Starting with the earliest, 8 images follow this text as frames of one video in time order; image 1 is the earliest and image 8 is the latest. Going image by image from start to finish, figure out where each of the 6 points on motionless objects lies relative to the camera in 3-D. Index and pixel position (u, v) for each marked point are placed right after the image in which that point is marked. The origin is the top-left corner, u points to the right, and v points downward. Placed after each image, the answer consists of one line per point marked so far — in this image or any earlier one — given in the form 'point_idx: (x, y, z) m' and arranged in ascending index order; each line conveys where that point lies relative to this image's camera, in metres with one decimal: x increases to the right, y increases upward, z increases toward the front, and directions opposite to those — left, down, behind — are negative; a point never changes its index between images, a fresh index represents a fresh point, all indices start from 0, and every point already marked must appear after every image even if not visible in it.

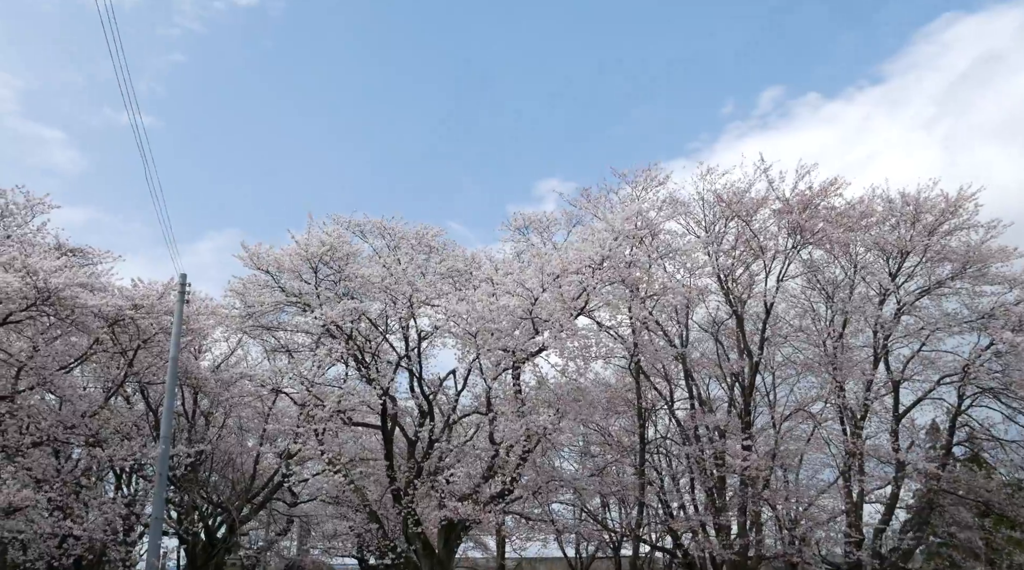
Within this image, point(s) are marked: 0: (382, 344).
0: (-2.9, -1.3, +19.7) m
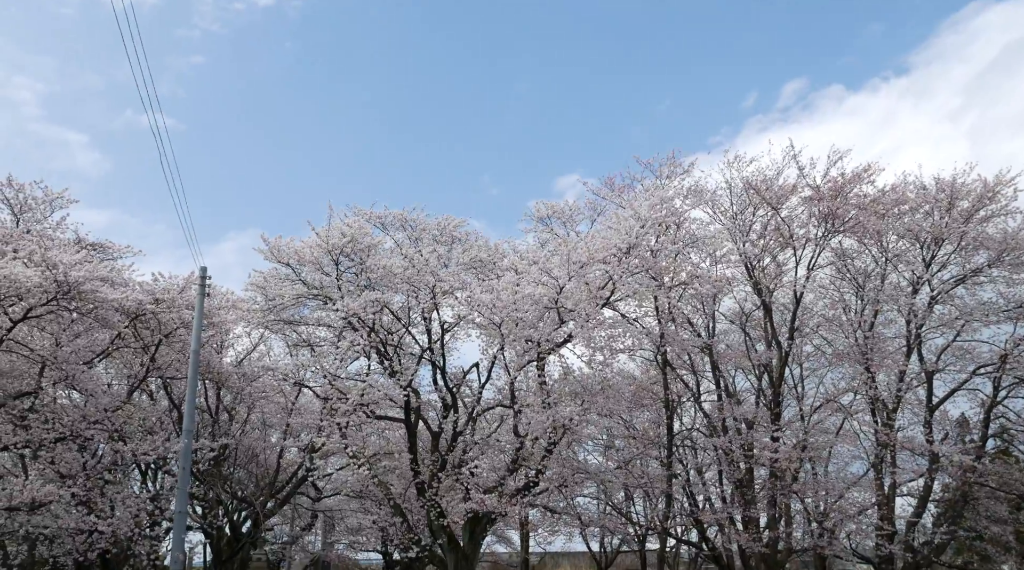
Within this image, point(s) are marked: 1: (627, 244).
0: (-2.4, -1.2, +19.5) m
1: (+2.4, +0.9, +17.7) m
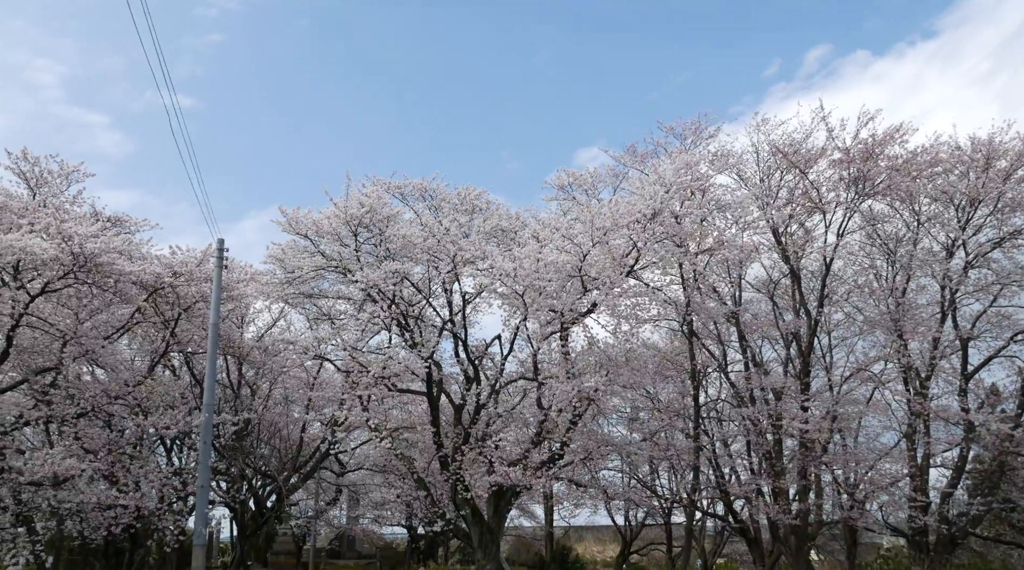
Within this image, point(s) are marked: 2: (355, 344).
0: (-1.9, -0.5, +19.2) m
1: (+2.8, +1.5, +17.3) m
2: (-3.4, -1.3, +18.6) m
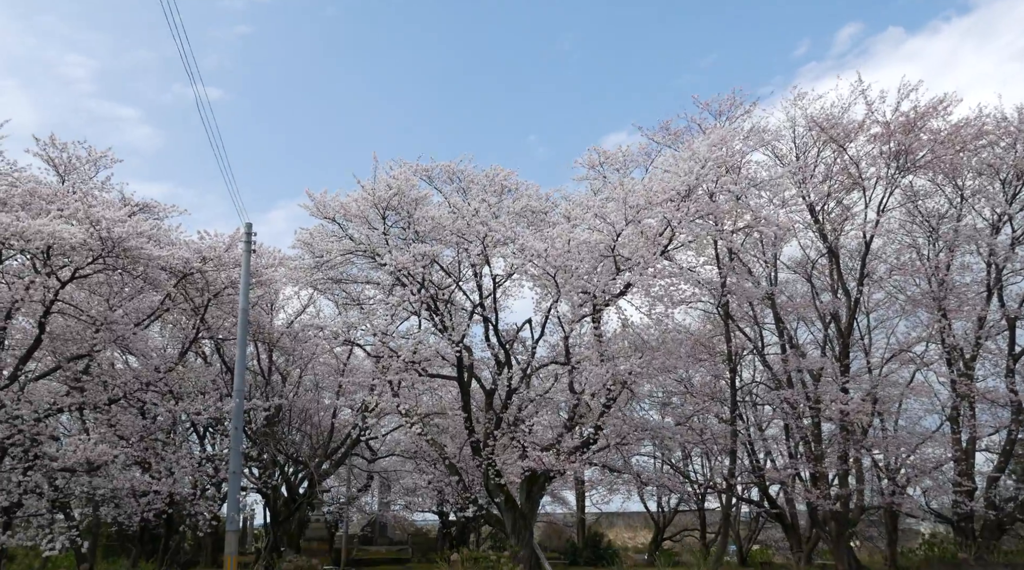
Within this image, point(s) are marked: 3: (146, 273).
0: (-1.2, -0.2, +18.9) m
1: (+3.4, +1.9, +16.8) m
2: (-2.7, -0.9, +18.4) m
3: (-6.7, +0.2, +15.8) m
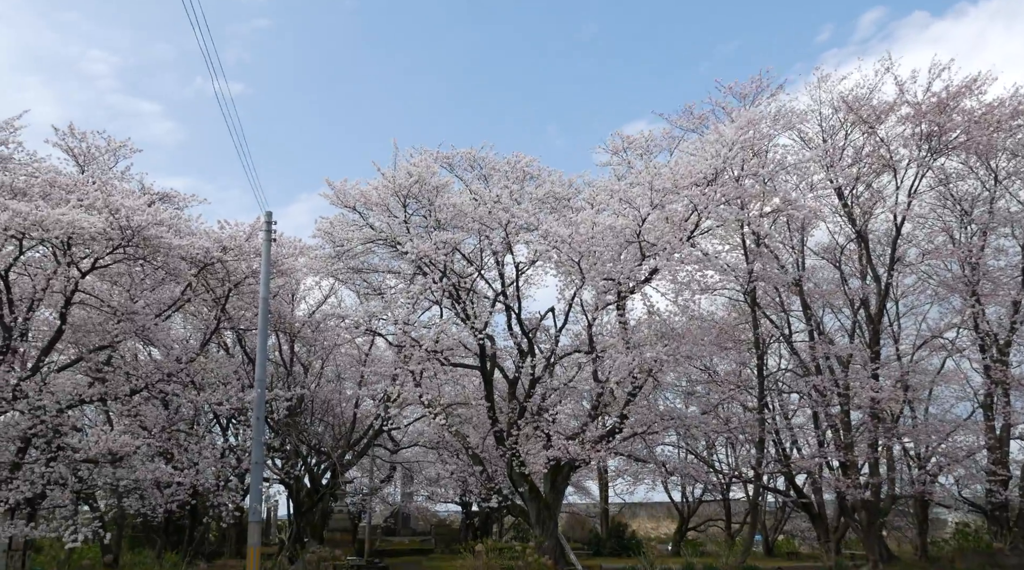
0: (-0.7, +0.1, +18.7) m
1: (+3.8, +2.2, +16.5) m
2: (-2.2, -0.7, +18.2) m
3: (-6.2, +0.4, +15.7) m
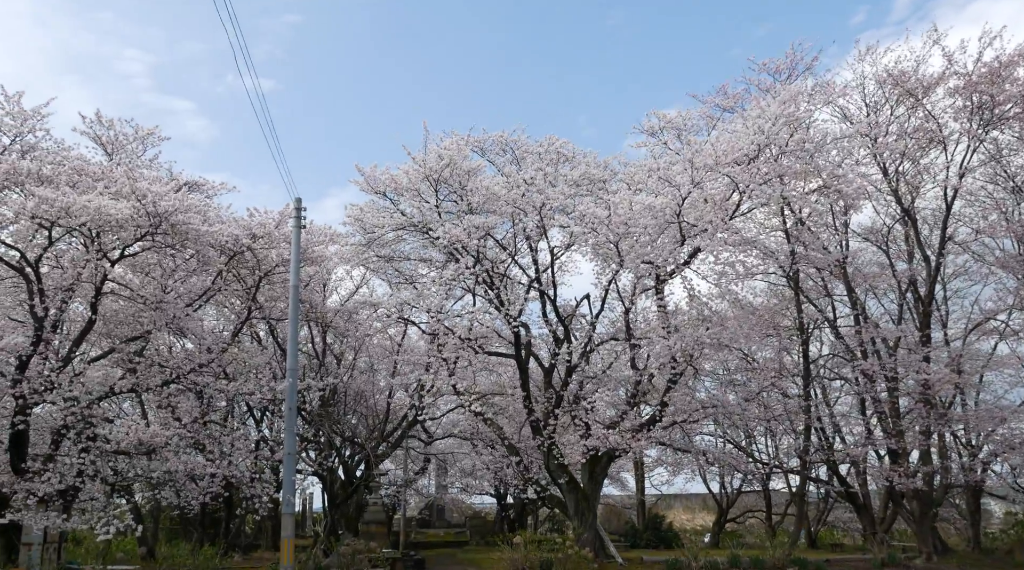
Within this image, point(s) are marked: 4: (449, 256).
0: (0.0, +0.4, +18.3) m
1: (+4.5, +2.5, +15.9) m
2: (-1.5, -0.4, +17.9) m
3: (-5.6, +0.6, +15.4) m
4: (-1.3, +0.6, +17.8) m
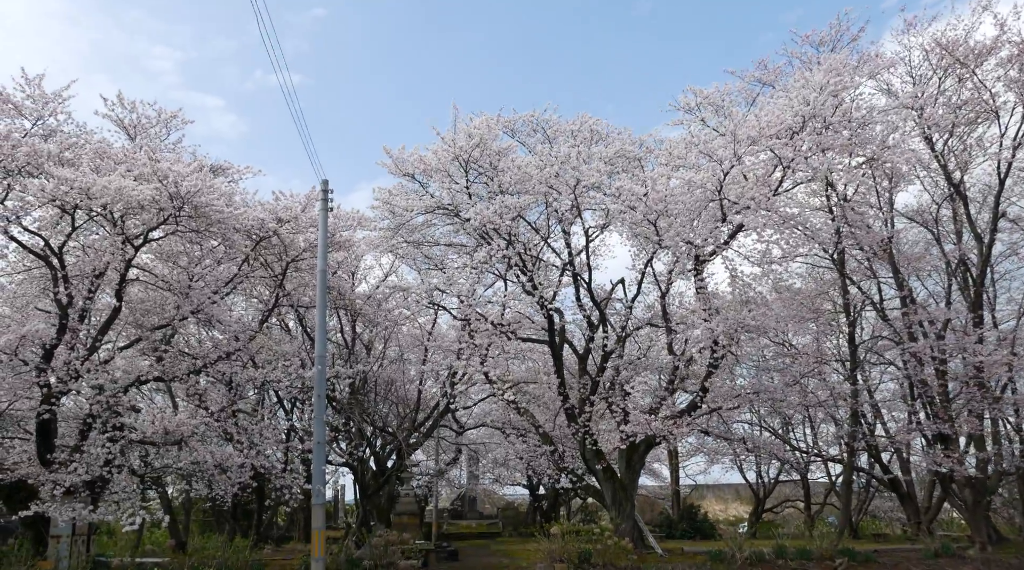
0: (+0.7, +0.7, +17.7) m
1: (+5.0, +2.9, +15.1) m
2: (-0.8, -0.1, +17.4) m
3: (-5.0, +0.8, +15.1) m
4: (-0.7, +0.9, +17.3) m
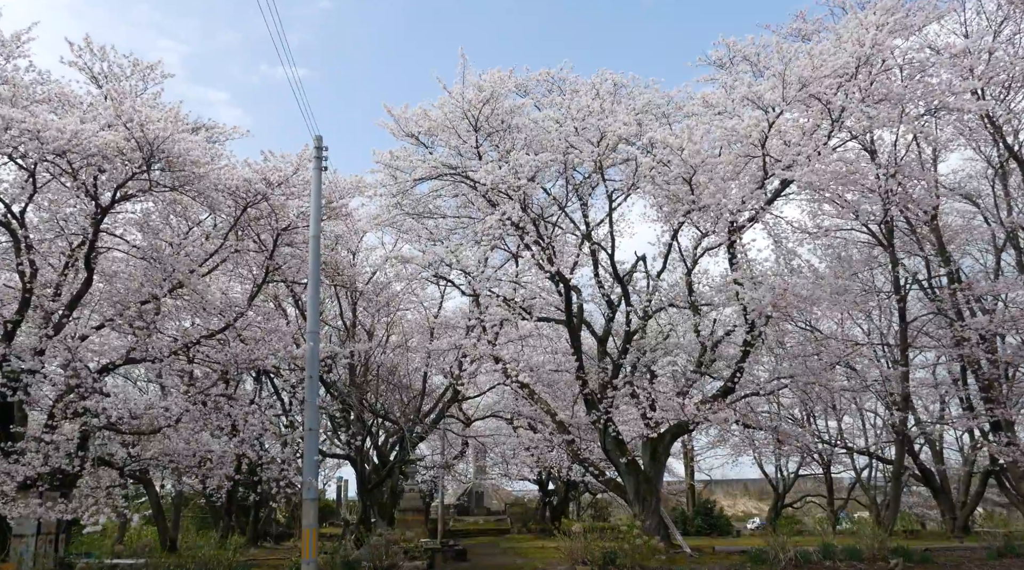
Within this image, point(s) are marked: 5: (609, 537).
0: (+0.9, +1.2, +16.1) m
1: (+5.3, +3.4, +13.5) m
2: (-0.6, +0.4, +15.8) m
3: (-4.8, +1.3, +13.5) m
4: (-0.4, +1.4, +15.7) m
5: (+1.6, -4.2, +14.6) m
